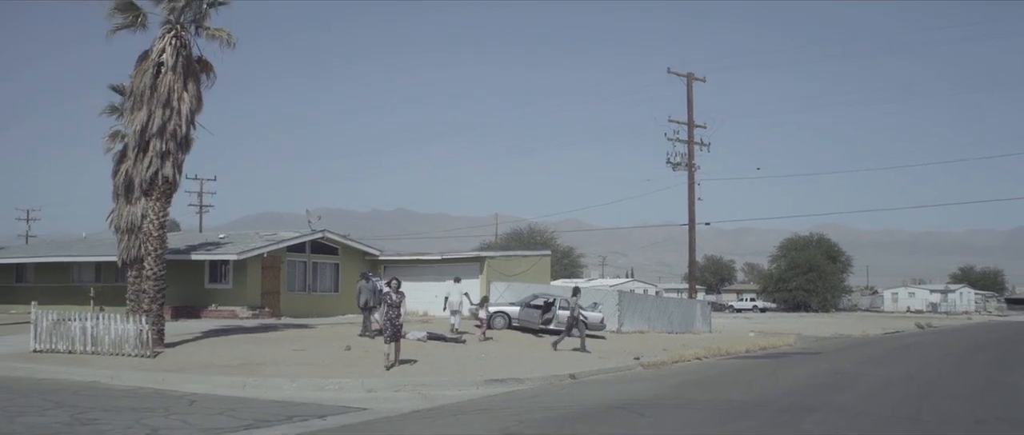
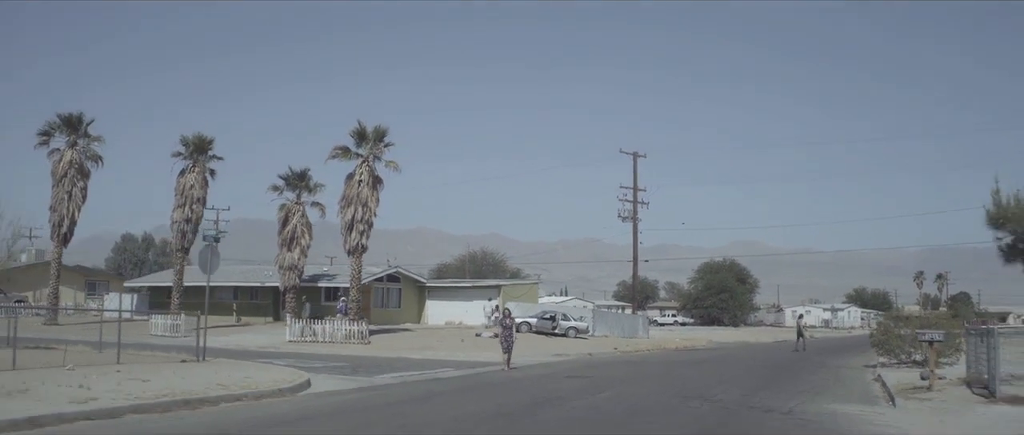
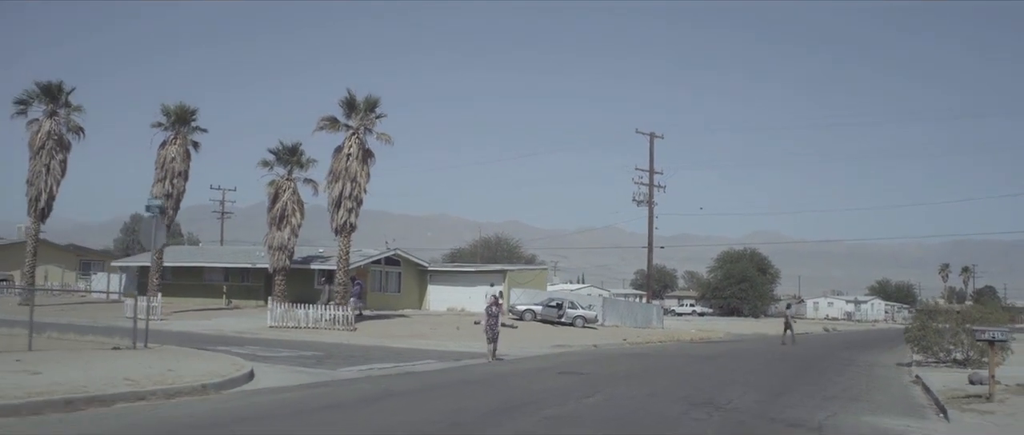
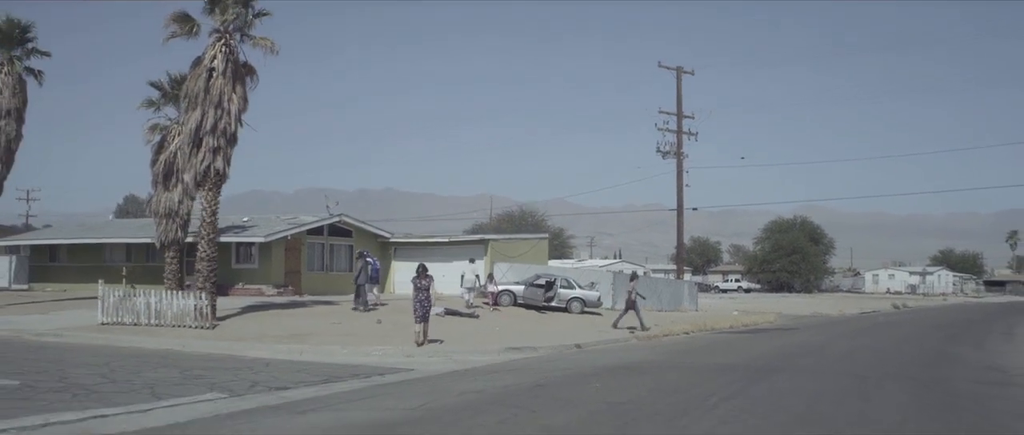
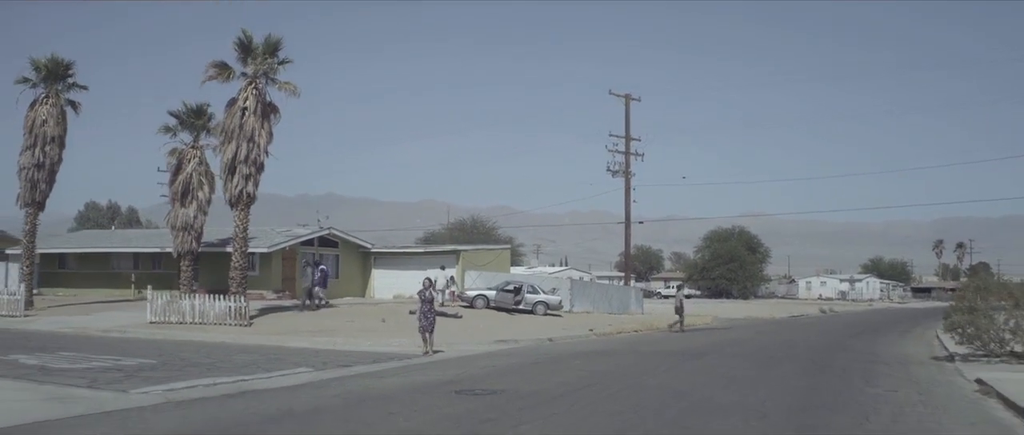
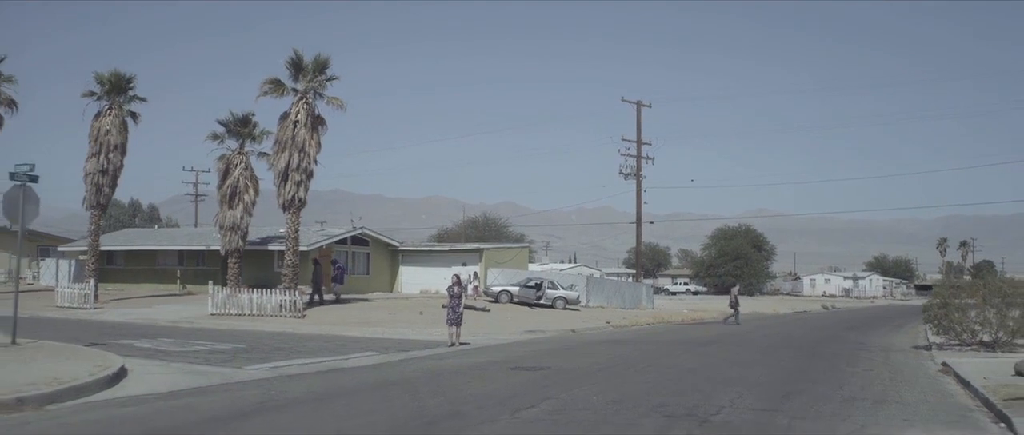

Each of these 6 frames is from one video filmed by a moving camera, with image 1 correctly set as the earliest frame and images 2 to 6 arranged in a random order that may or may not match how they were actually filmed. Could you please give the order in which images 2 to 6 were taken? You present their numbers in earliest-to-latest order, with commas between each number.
4, 5, 6, 3, 2
